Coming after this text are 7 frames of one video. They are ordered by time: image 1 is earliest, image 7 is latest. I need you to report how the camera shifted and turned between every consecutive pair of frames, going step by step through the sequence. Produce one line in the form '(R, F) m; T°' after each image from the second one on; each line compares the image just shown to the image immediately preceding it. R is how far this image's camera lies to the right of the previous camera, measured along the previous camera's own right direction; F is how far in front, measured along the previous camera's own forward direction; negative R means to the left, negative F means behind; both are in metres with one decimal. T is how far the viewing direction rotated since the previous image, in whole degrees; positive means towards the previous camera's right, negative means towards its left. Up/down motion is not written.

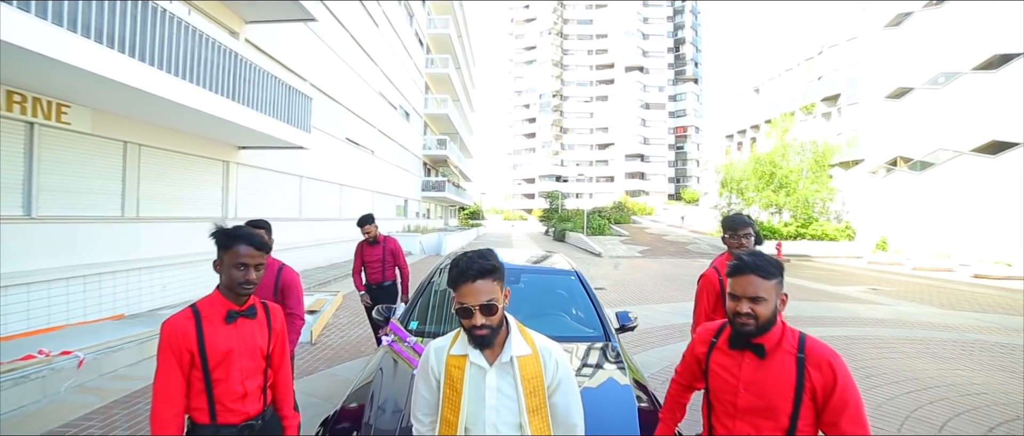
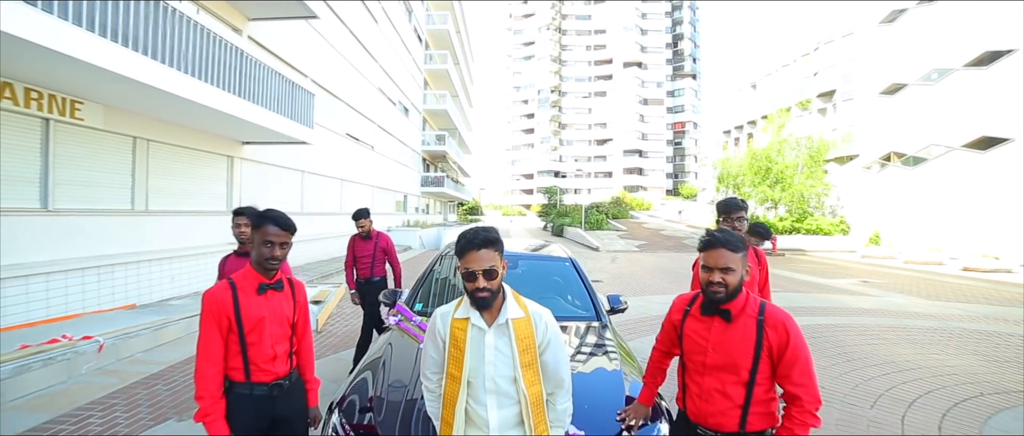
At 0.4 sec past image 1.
(0.0, -0.3) m; 0°
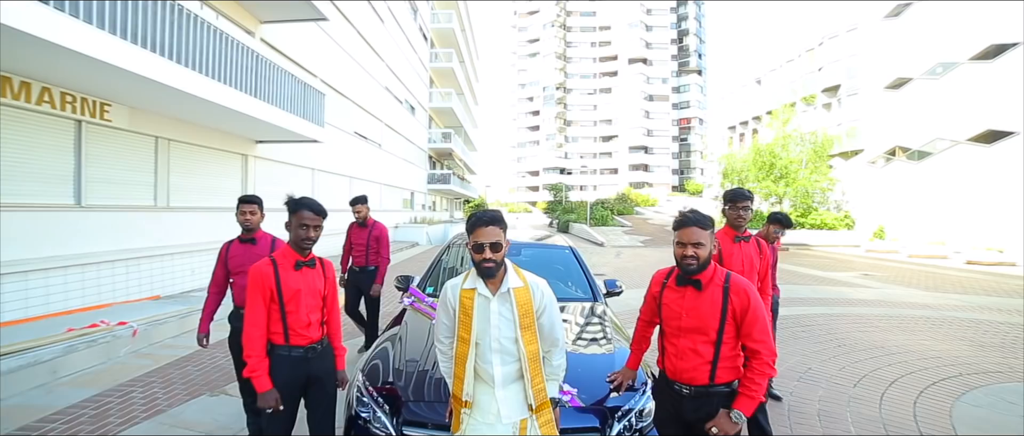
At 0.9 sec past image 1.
(0.0, -0.4) m; -1°
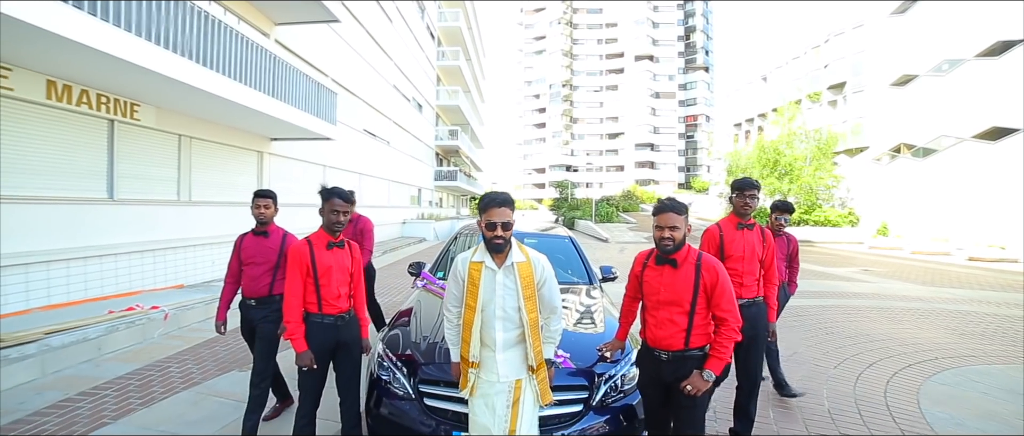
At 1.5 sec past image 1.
(0.0, -0.4) m; -1°
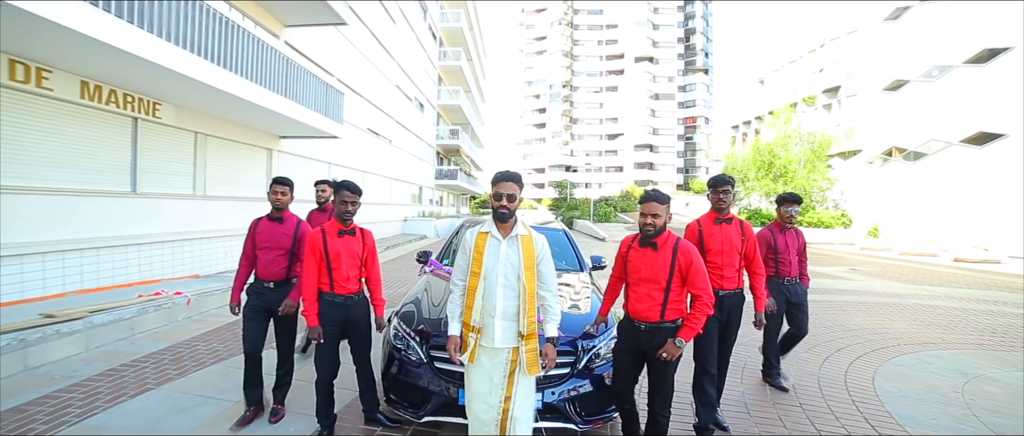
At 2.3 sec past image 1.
(0.0, -0.5) m; 0°
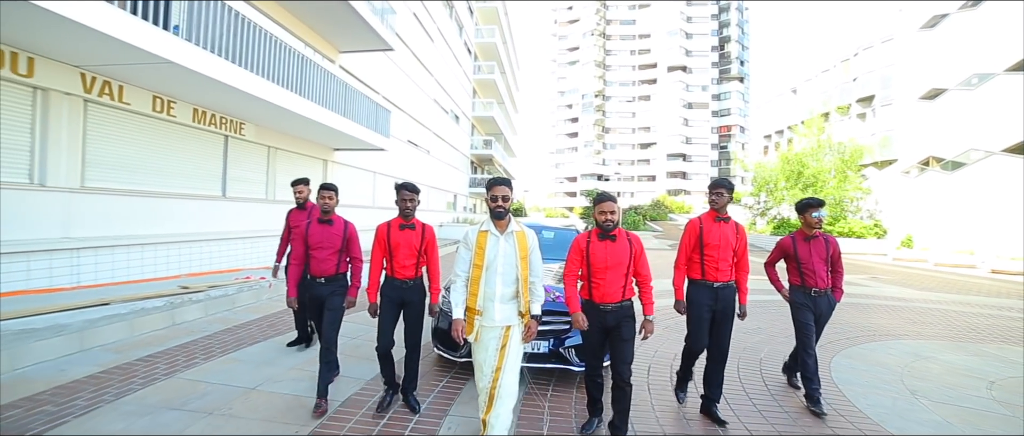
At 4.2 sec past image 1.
(+0.2, -1.3) m; -4°
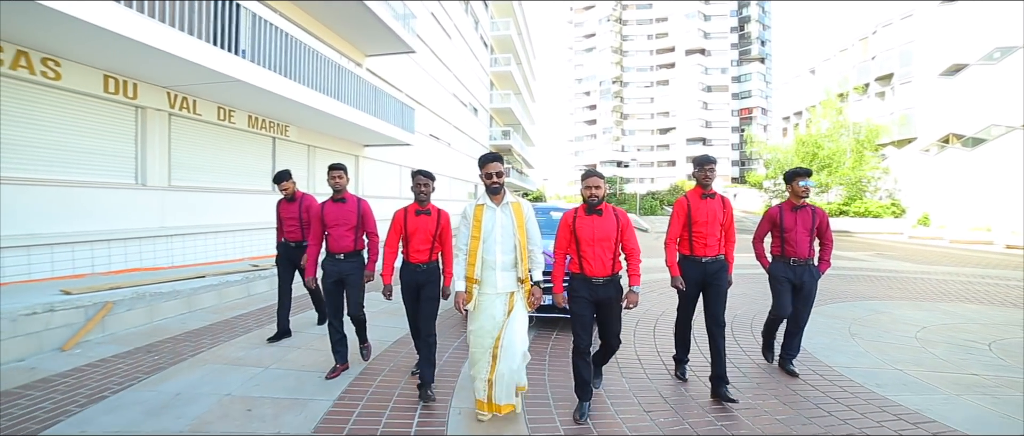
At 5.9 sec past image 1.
(+0.2, -1.1) m; -3°
